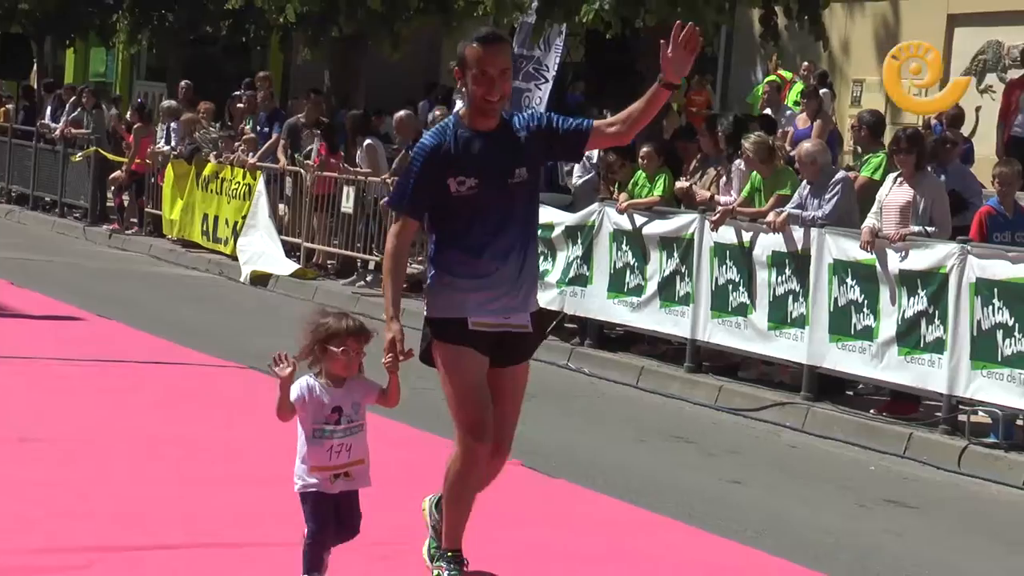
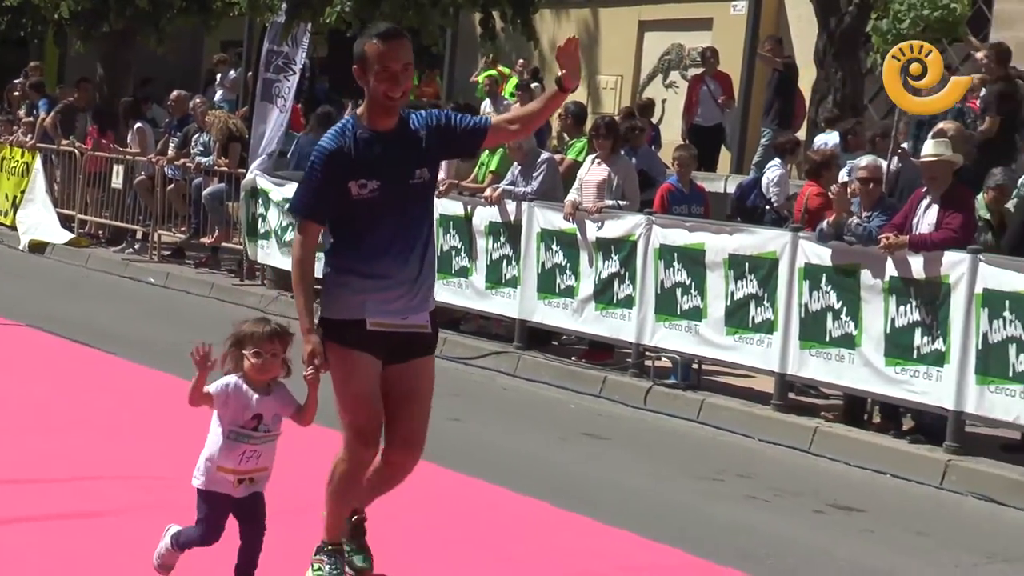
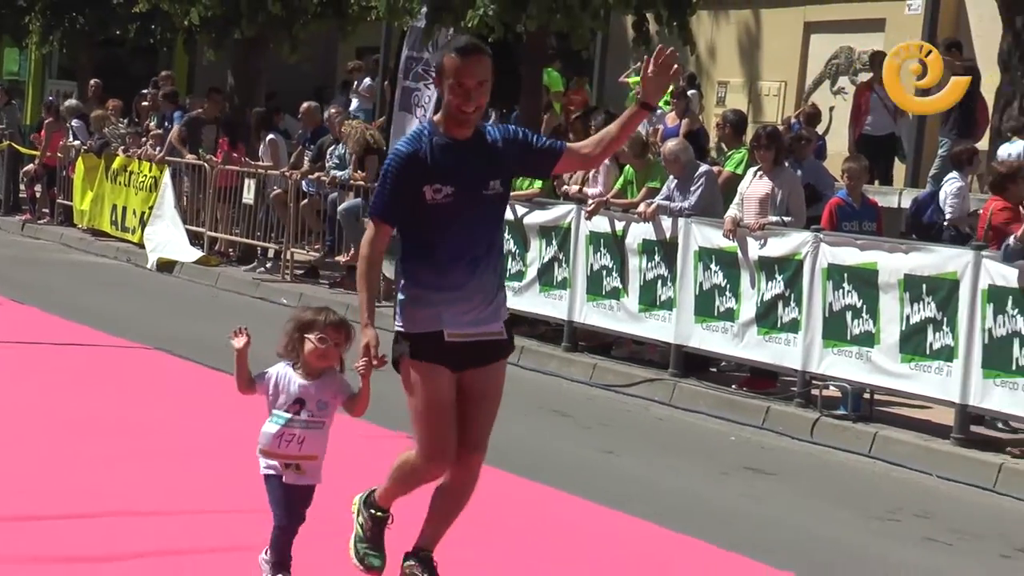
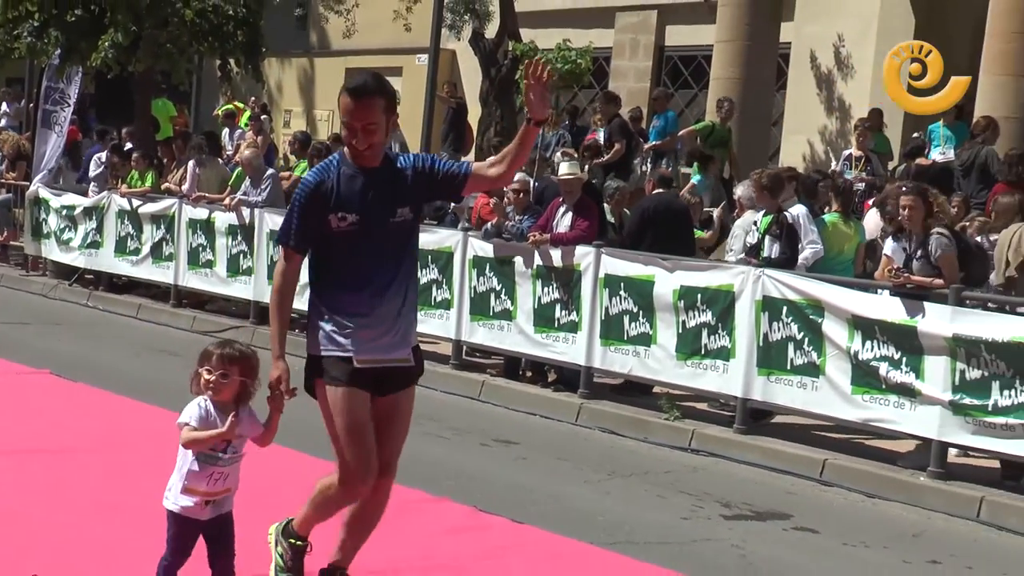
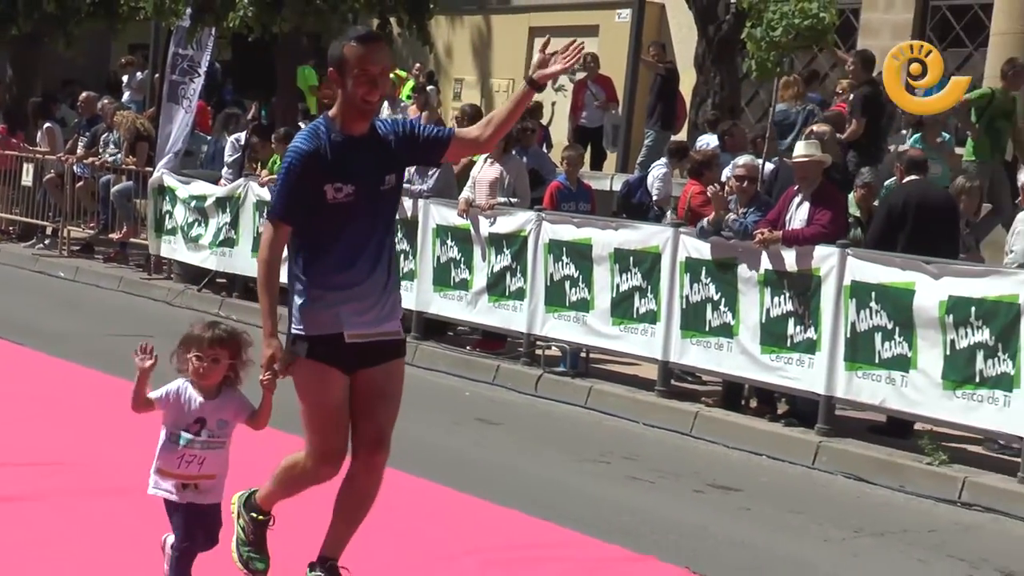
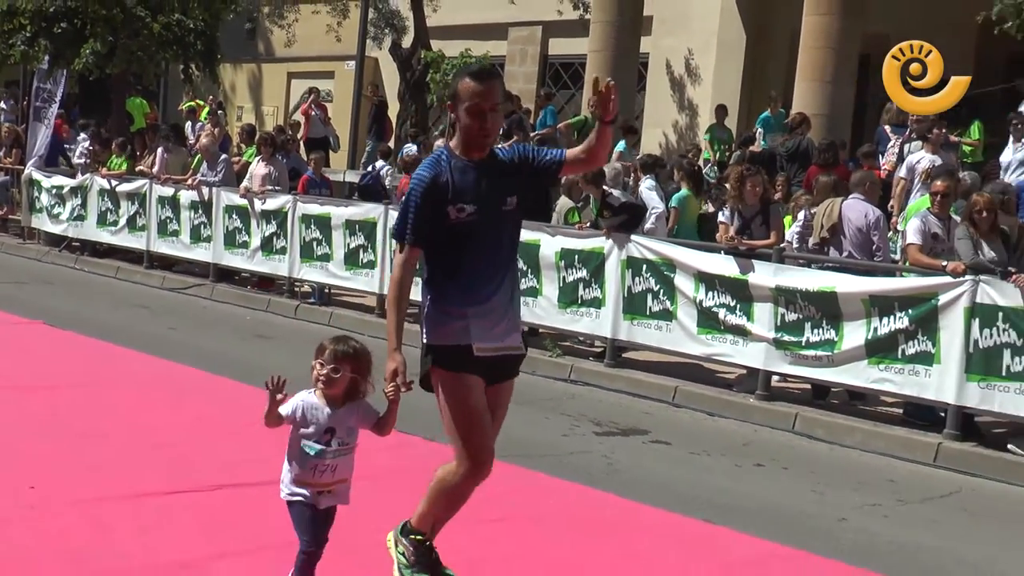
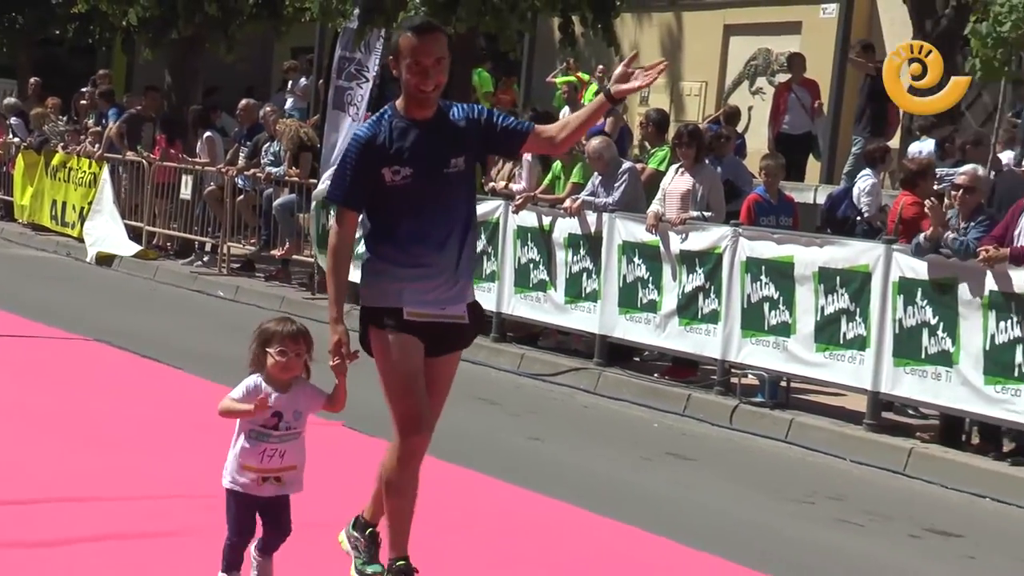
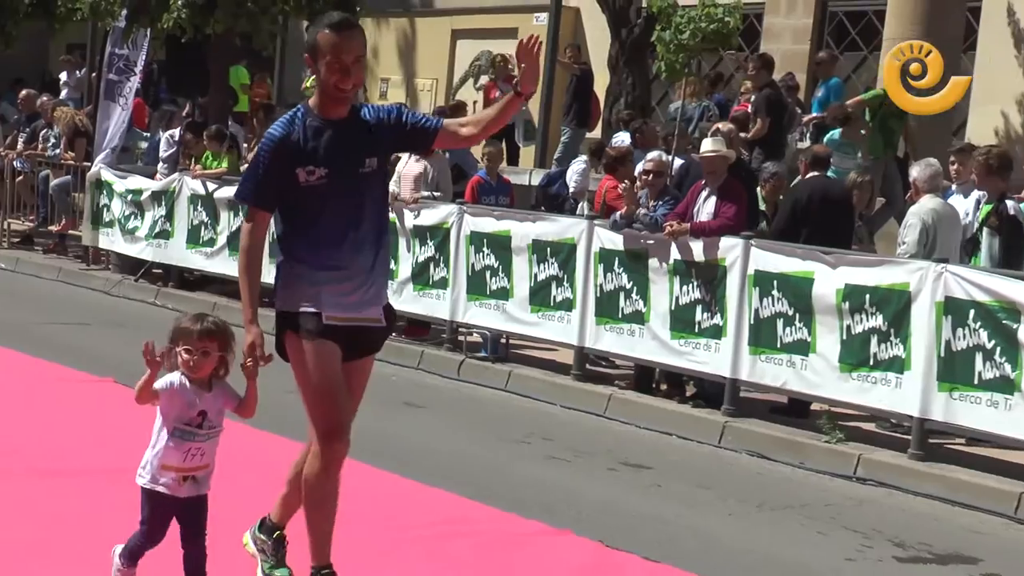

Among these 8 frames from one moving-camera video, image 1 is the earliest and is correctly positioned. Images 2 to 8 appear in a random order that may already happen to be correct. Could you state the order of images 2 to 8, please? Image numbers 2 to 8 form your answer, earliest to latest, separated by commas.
3, 7, 2, 5, 8, 4, 6
